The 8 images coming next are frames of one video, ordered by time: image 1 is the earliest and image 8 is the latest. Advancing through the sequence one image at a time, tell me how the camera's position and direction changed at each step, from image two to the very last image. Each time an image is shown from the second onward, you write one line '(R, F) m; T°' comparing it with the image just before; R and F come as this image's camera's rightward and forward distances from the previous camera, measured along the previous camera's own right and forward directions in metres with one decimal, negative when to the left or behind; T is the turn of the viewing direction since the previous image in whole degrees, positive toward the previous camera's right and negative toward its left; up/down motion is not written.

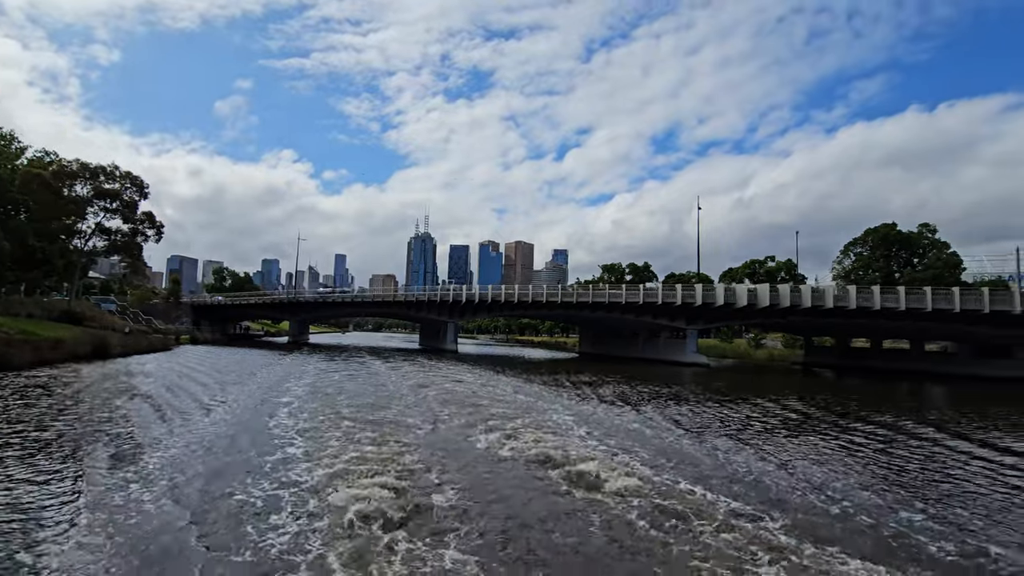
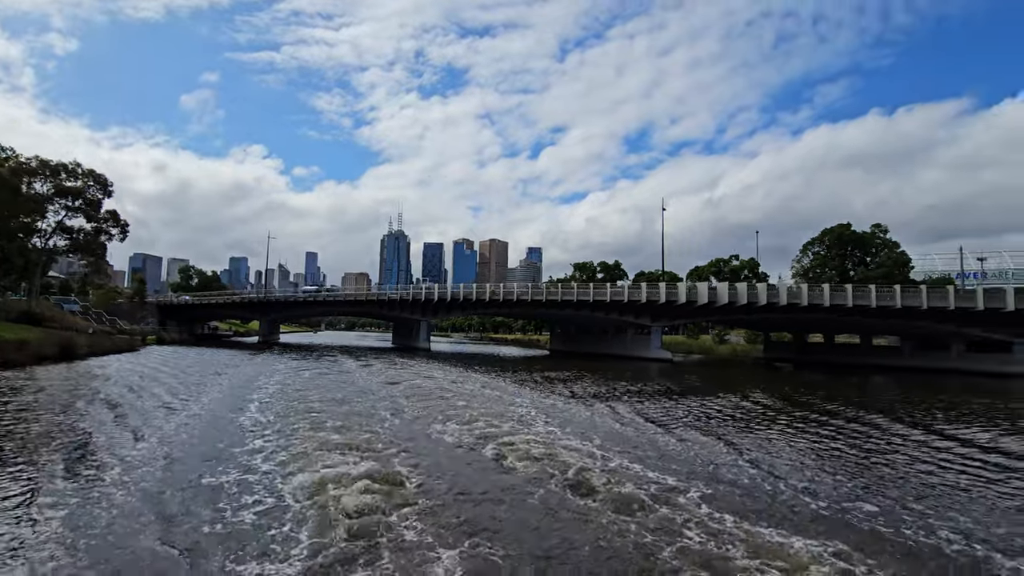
(-0.2, 0.0) m; +3°
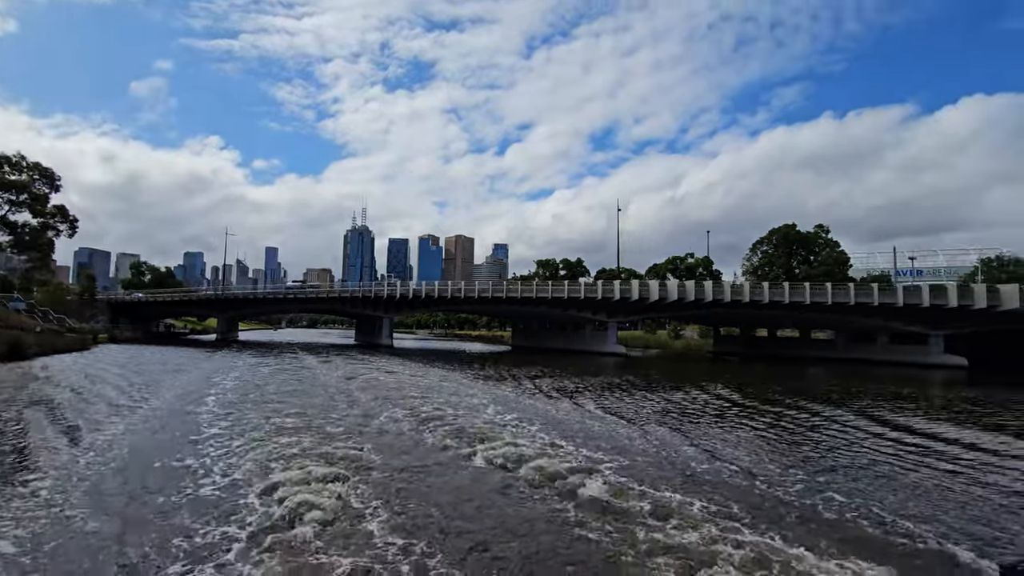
(-0.5, +0.3) m; +4°
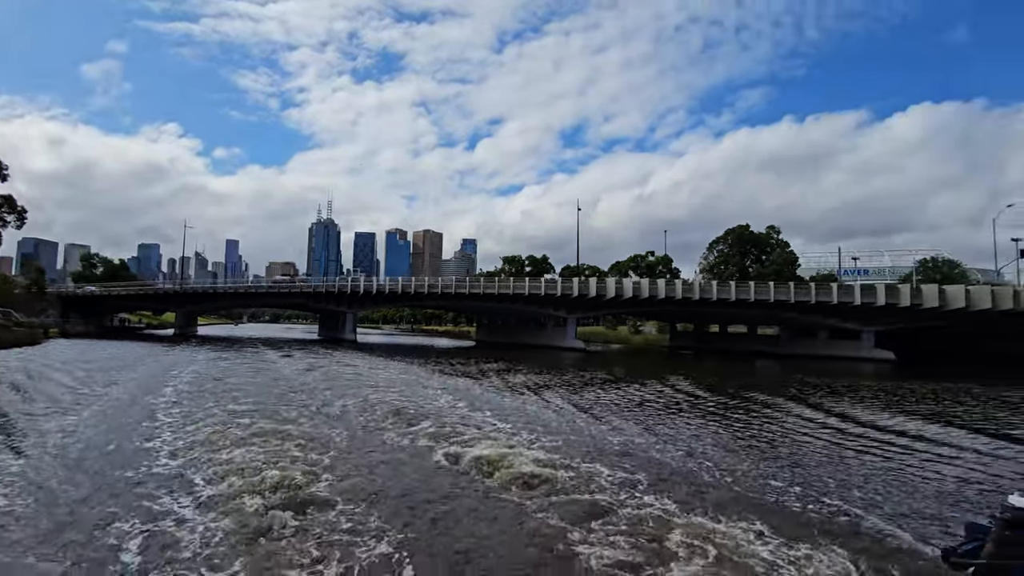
(-0.4, +0.2) m; +3°
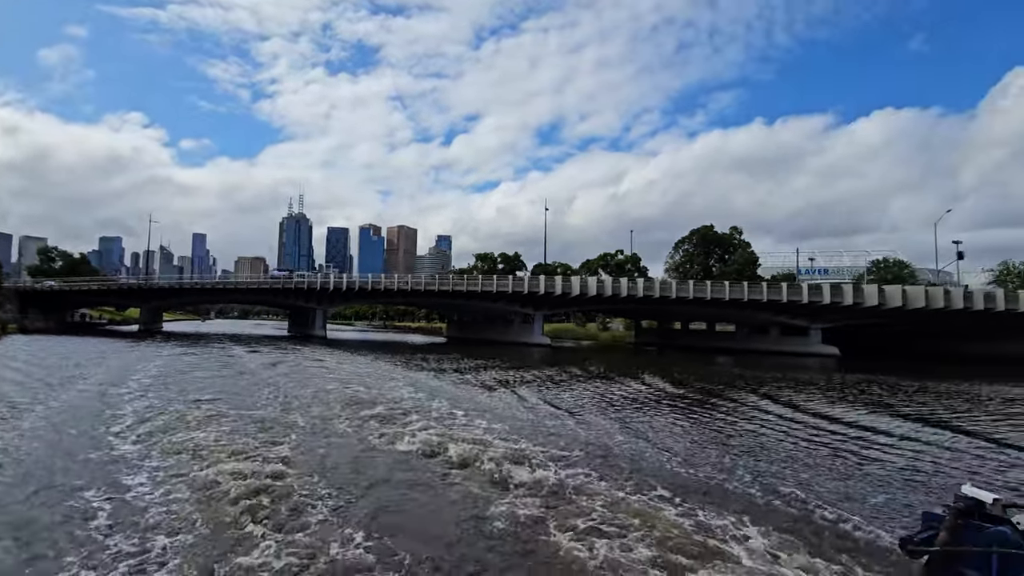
(-1.5, +0.1) m; +3°
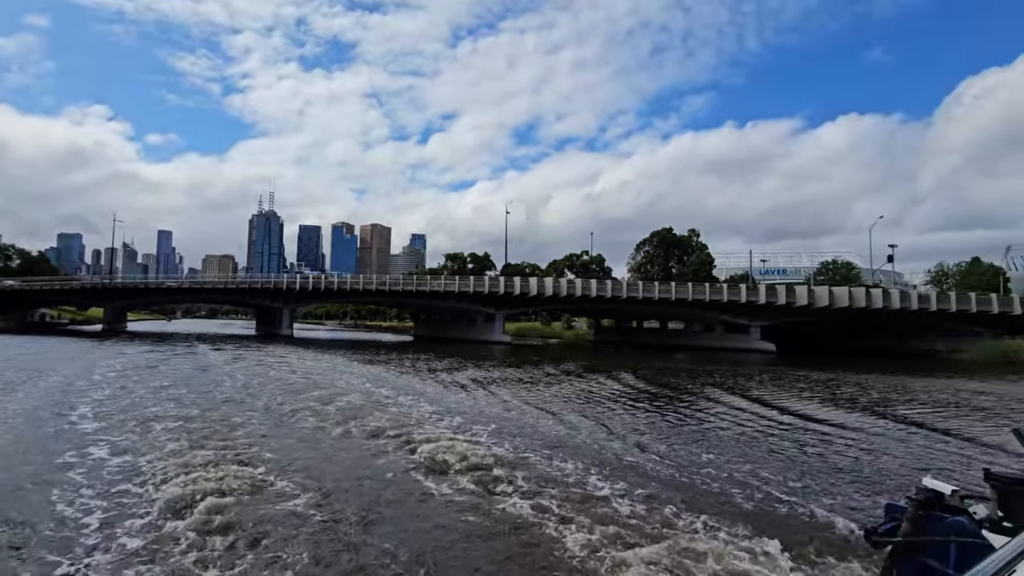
(+0.2, -0.1) m; +2°
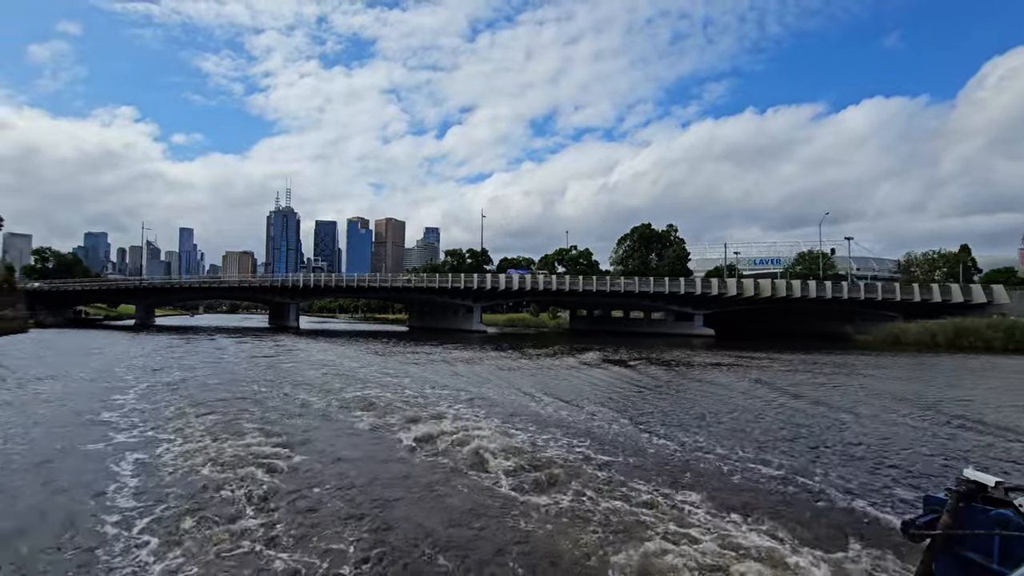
(+0.7, -0.4) m; -2°
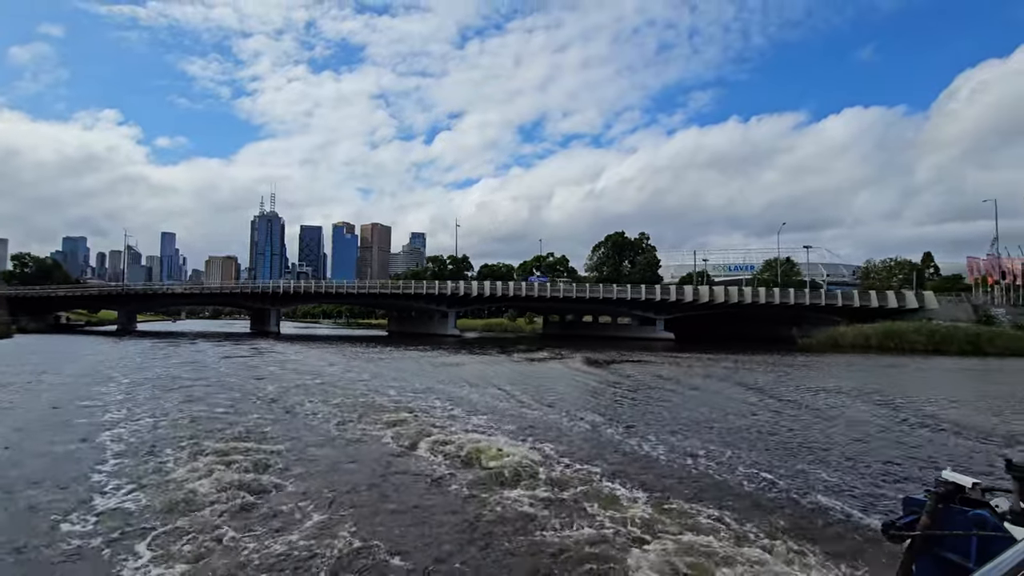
(+0.4, -0.3) m; +1°
